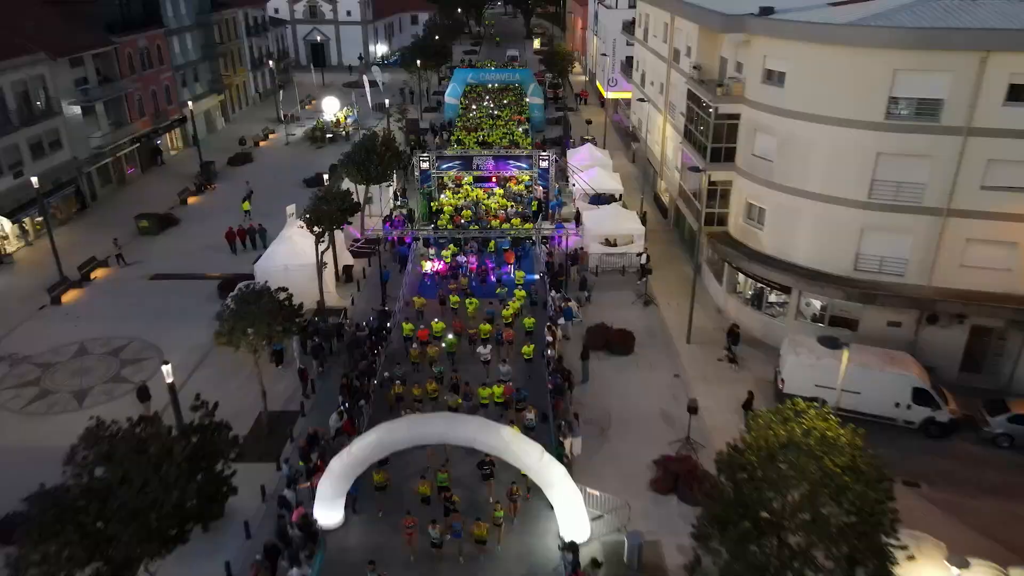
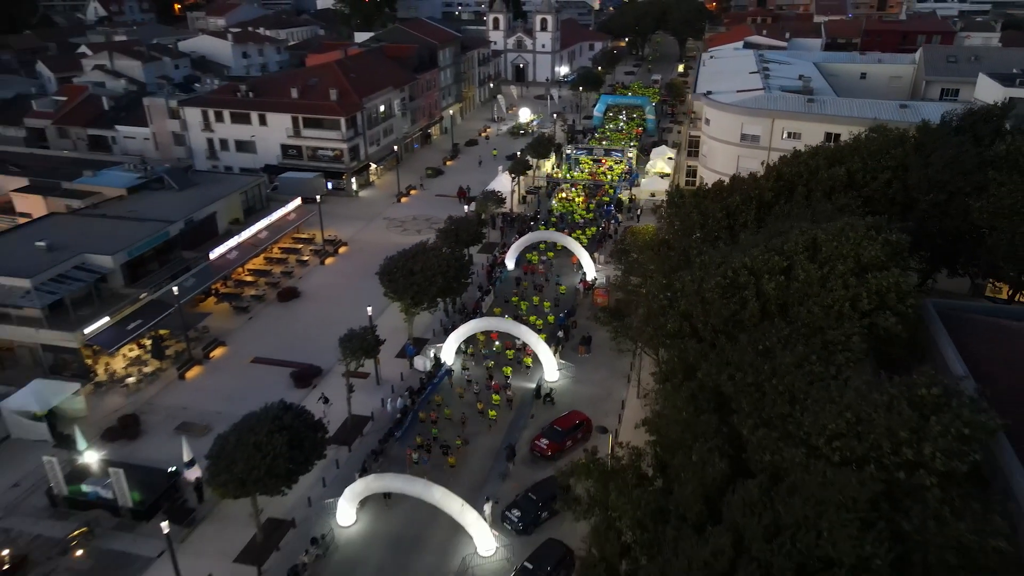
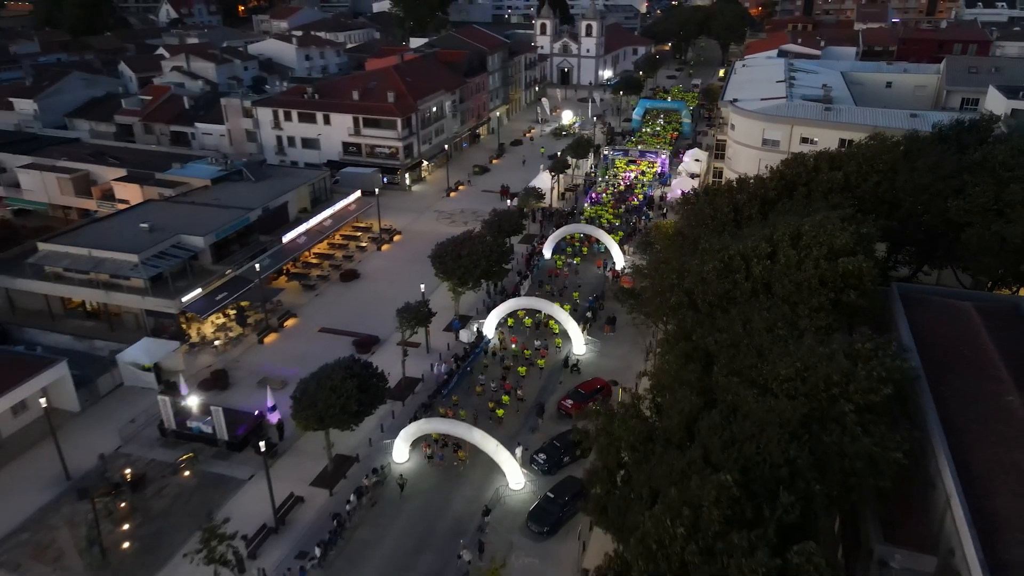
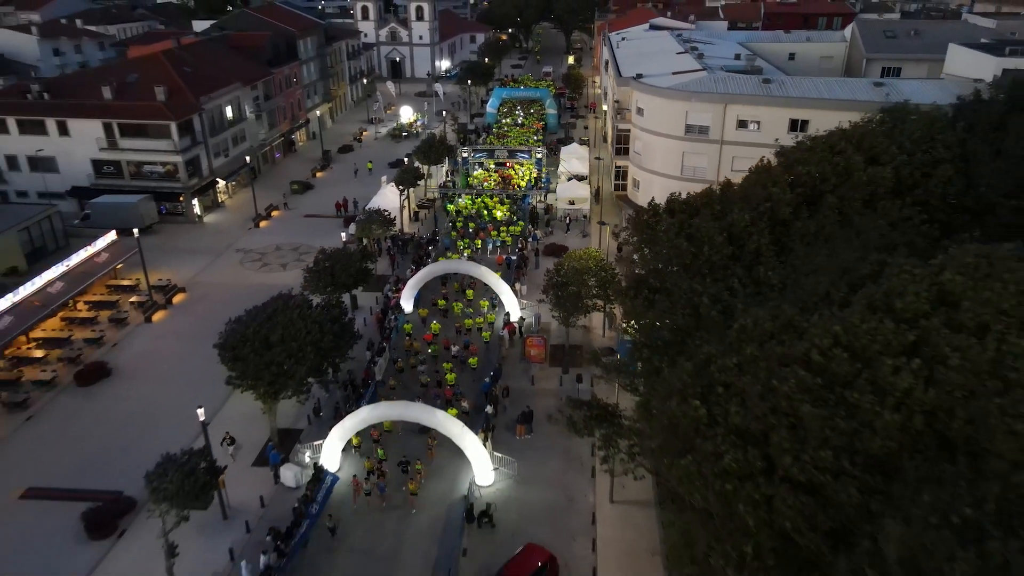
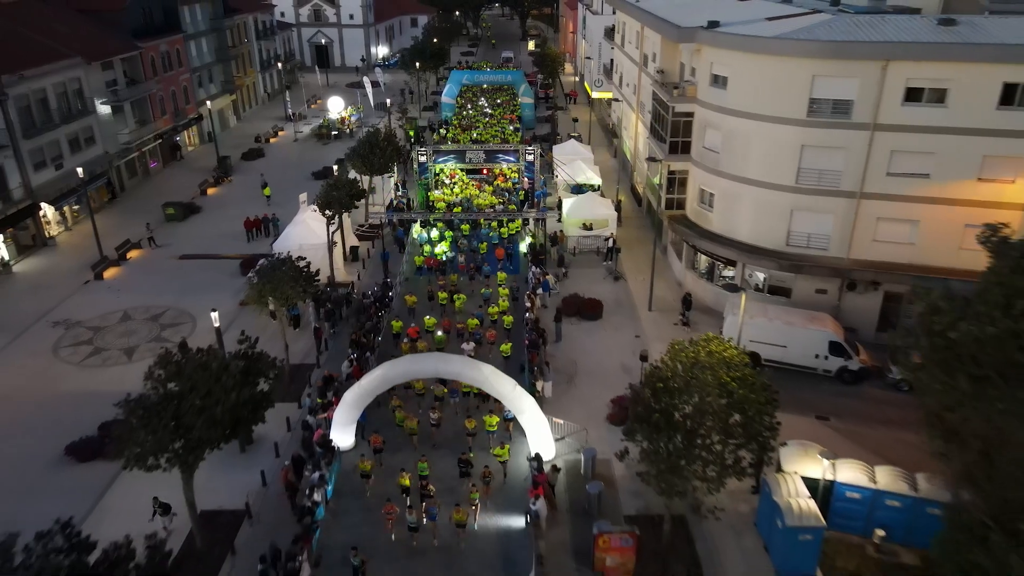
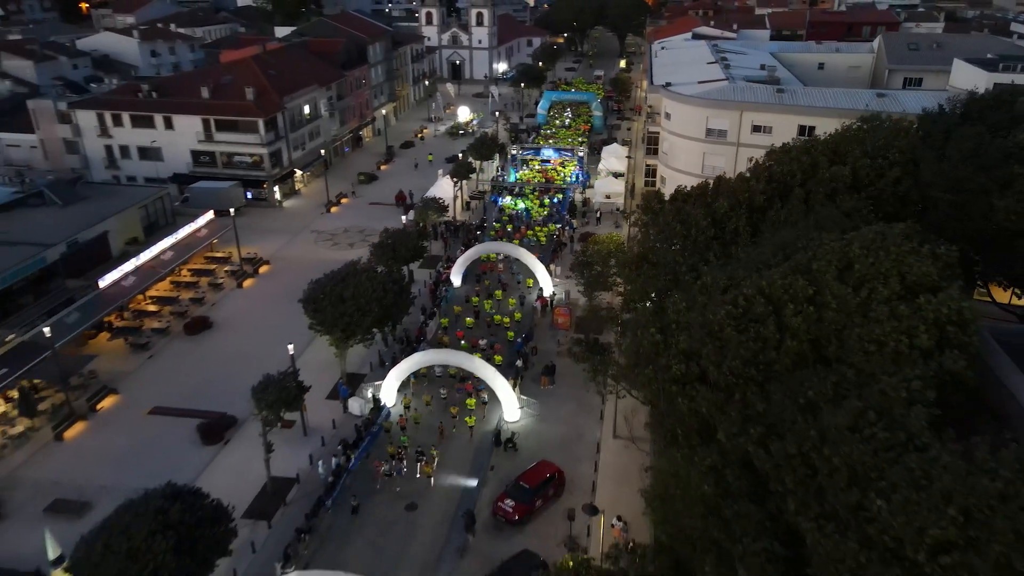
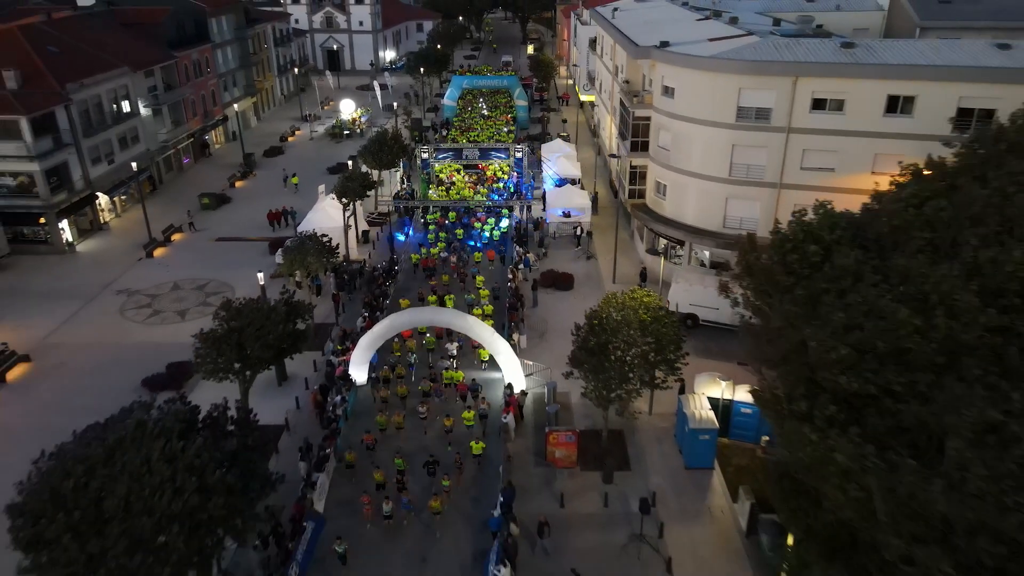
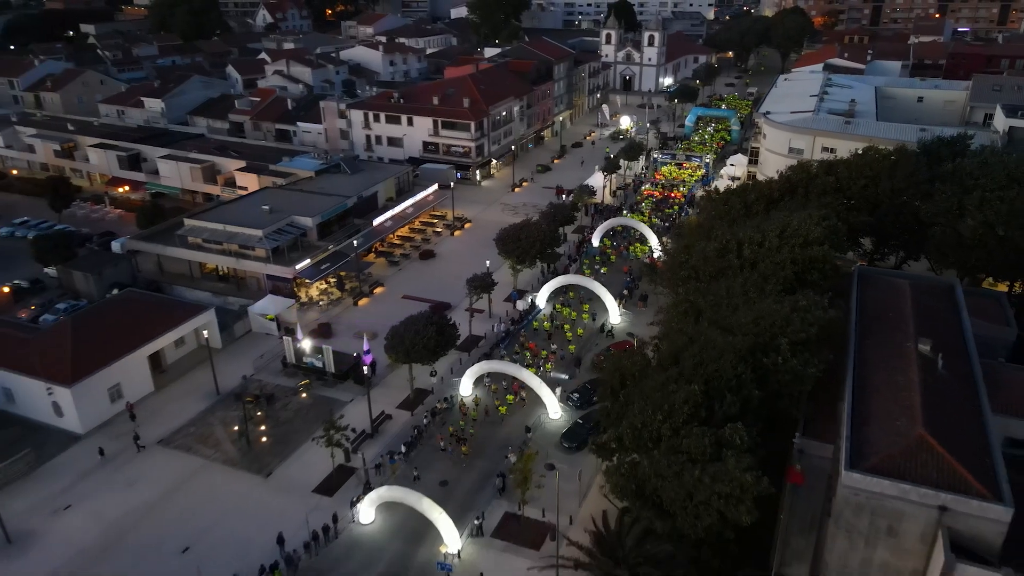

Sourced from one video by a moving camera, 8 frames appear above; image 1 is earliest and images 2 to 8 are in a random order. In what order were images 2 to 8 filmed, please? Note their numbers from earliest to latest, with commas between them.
5, 7, 4, 6, 2, 3, 8
